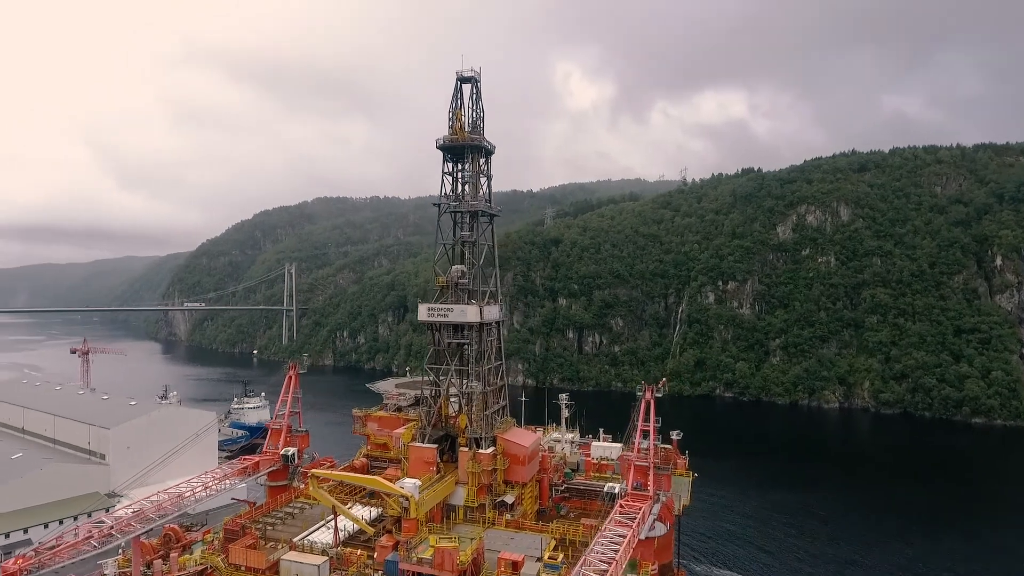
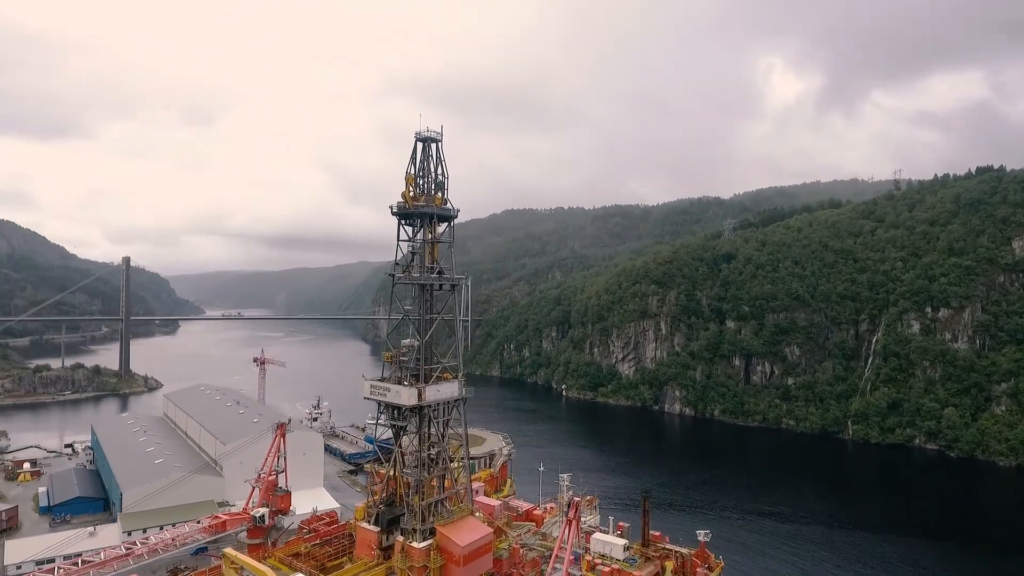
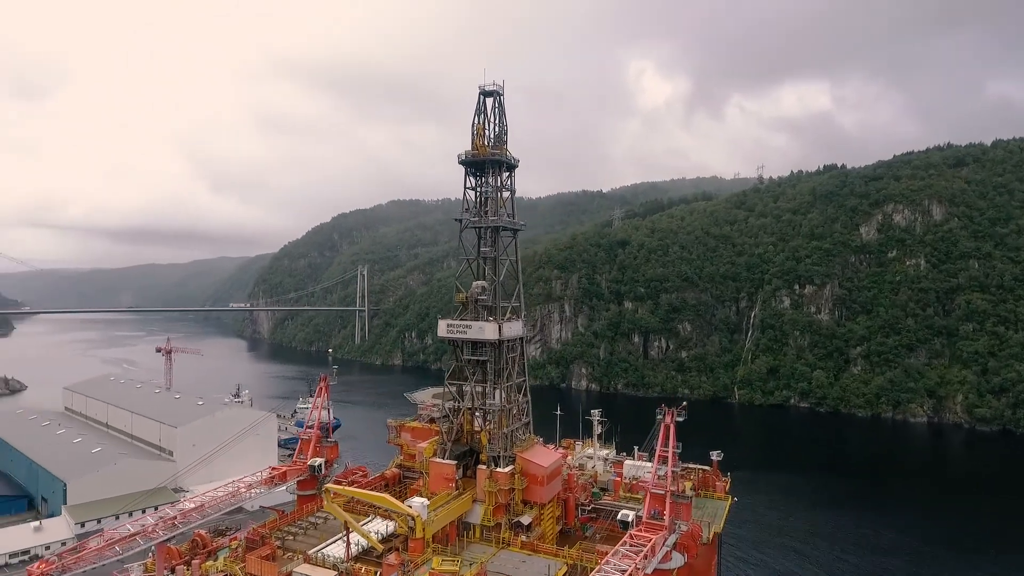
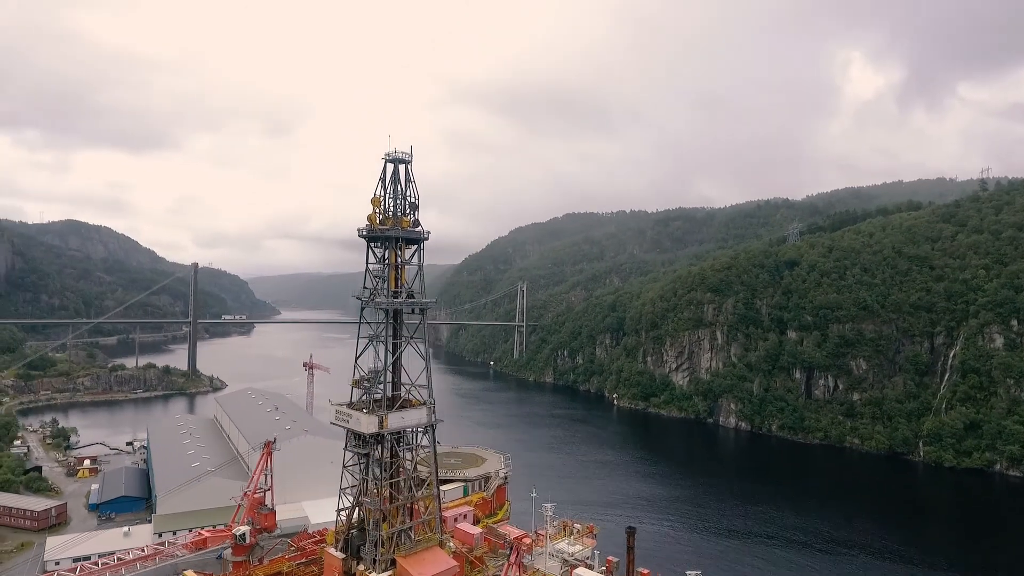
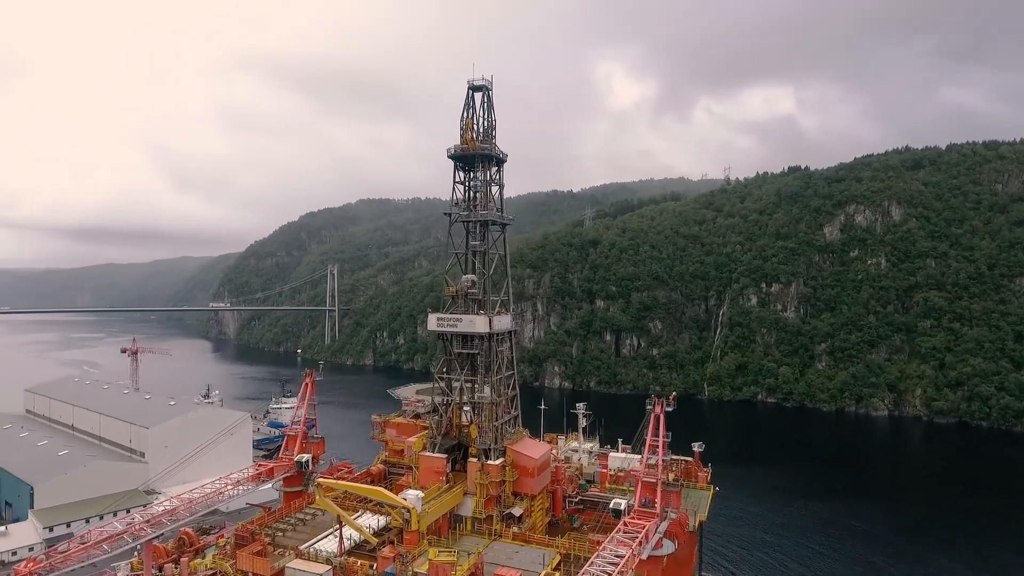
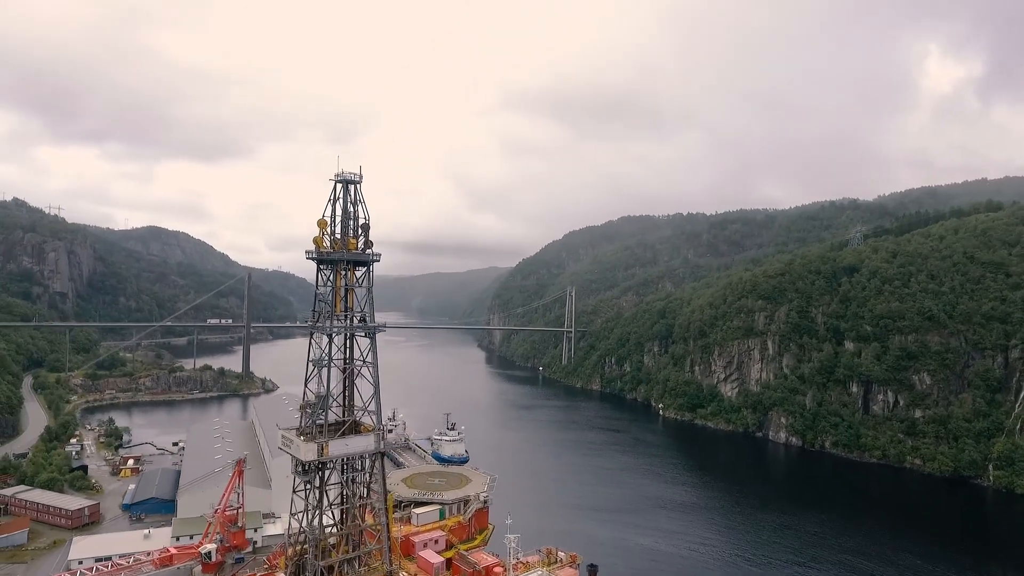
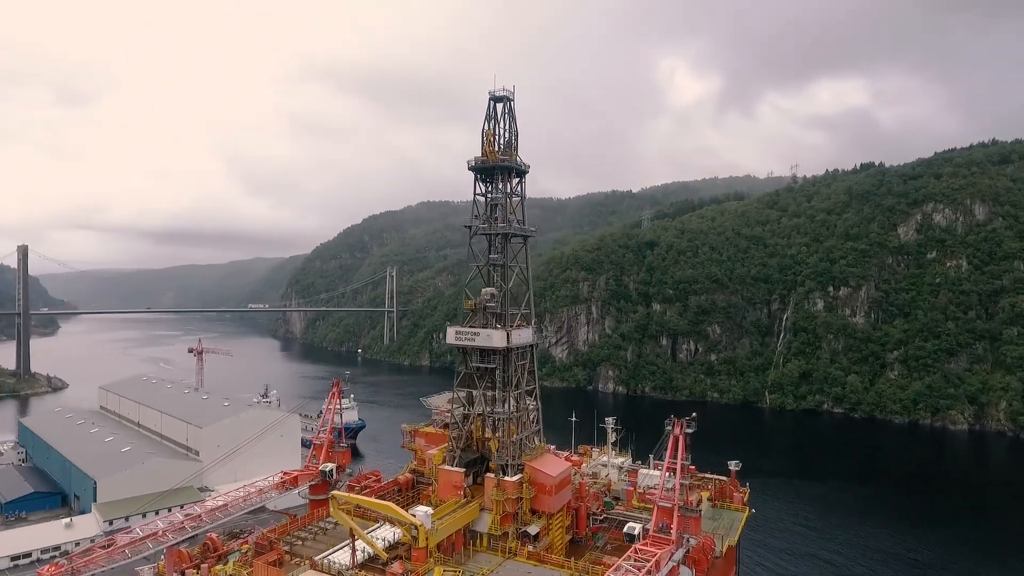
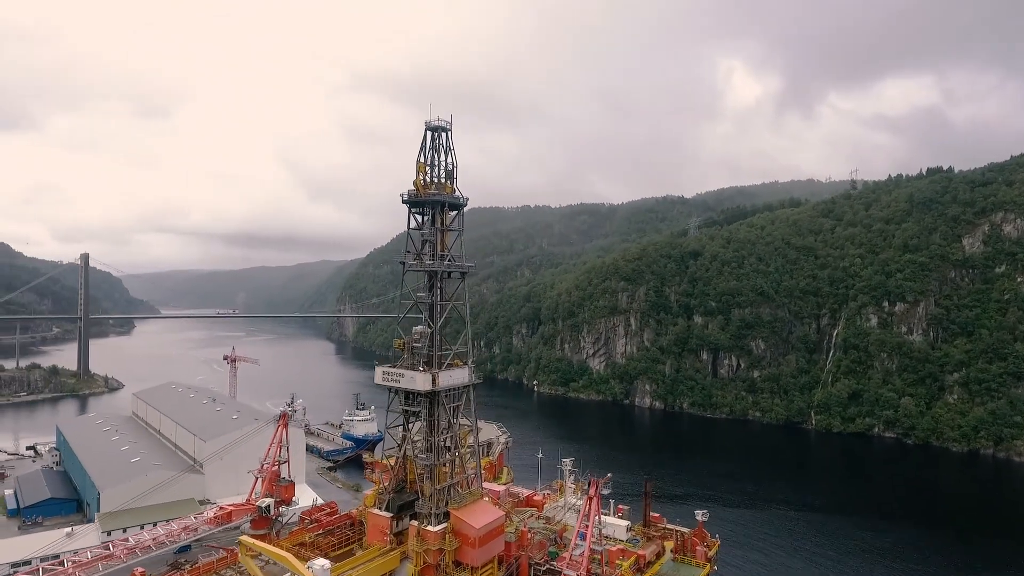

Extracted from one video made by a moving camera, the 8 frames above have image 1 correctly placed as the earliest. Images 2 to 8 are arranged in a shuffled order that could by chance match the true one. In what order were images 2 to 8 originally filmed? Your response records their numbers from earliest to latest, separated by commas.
5, 3, 7, 8, 2, 4, 6
